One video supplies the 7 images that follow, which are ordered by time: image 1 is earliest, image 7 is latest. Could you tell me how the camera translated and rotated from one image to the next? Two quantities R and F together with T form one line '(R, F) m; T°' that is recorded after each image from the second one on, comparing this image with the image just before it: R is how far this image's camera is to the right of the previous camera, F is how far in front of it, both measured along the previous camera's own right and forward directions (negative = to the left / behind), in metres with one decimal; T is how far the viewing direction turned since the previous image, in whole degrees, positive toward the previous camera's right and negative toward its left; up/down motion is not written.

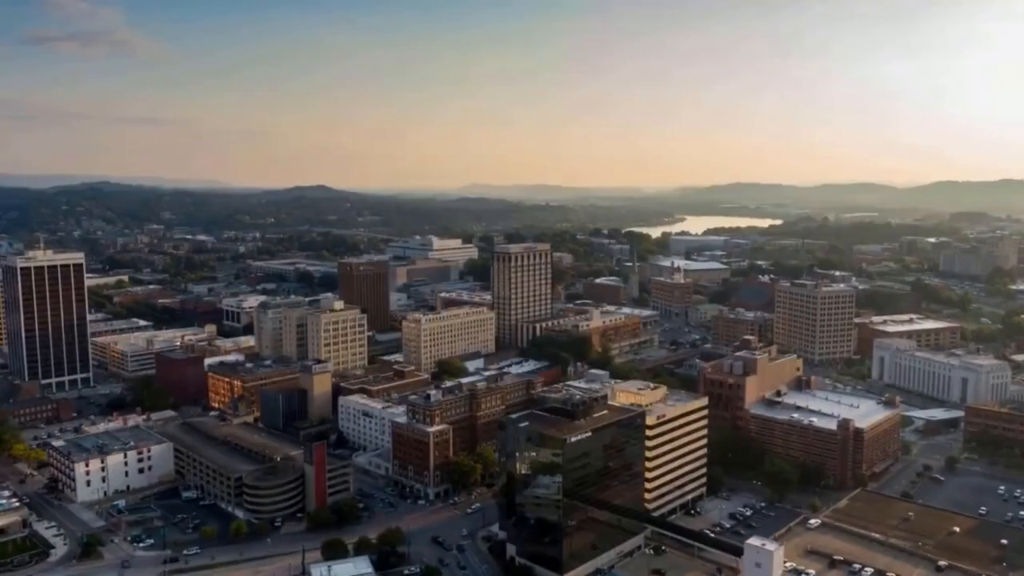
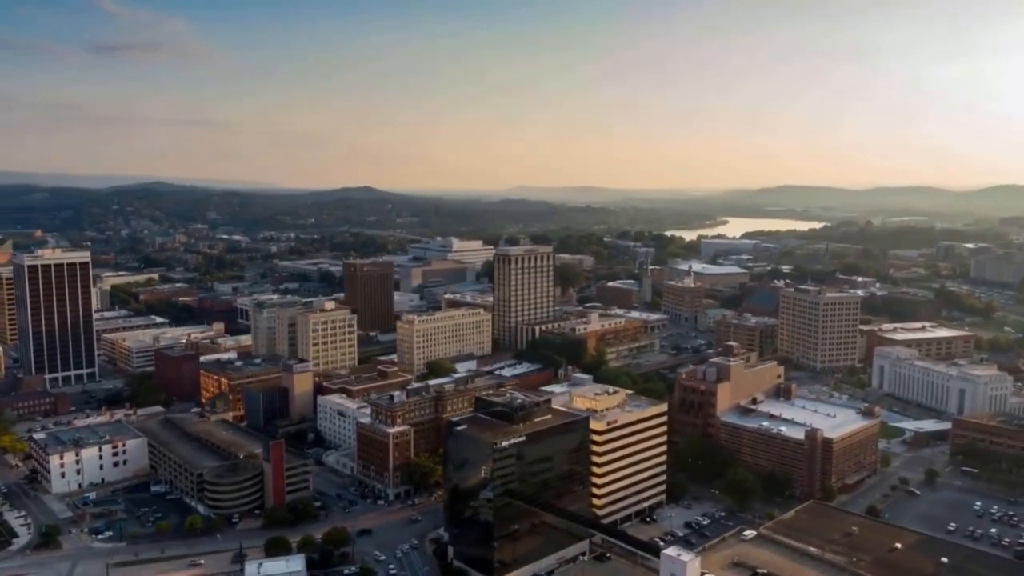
(+1.0, 0.0) m; -4°
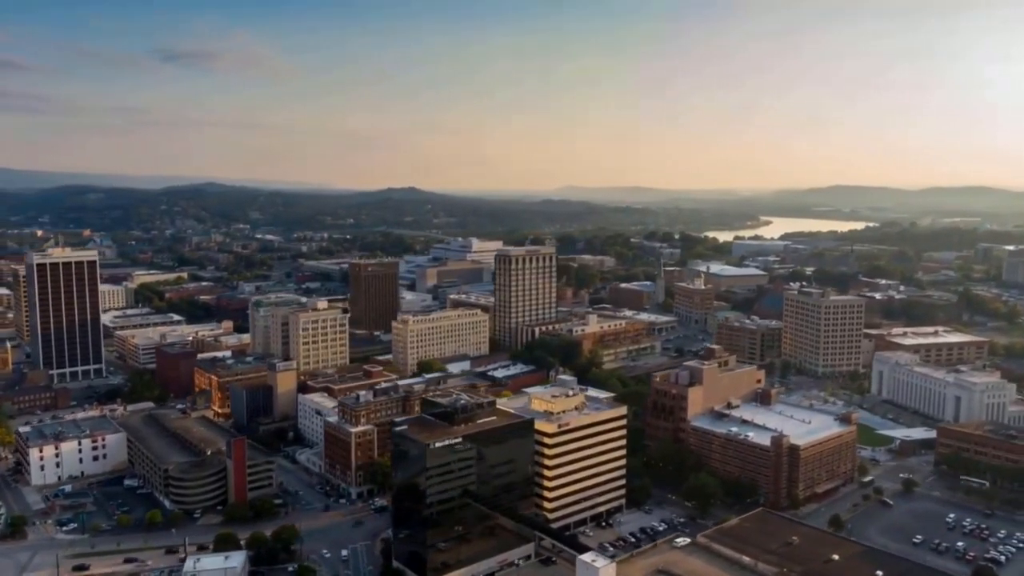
(+1.0, +0.1) m; -3°
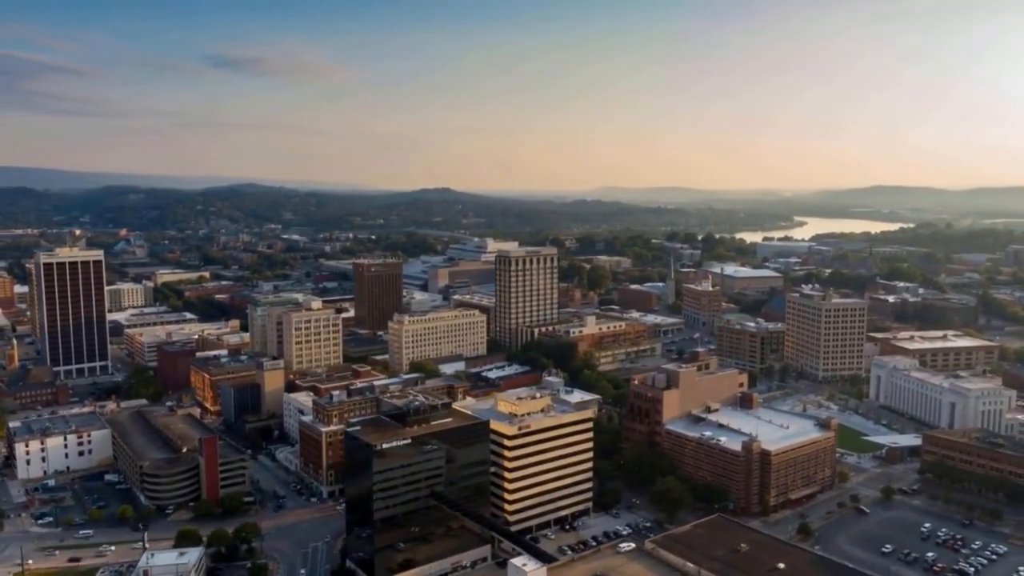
(+0.8, 0.0) m; -3°
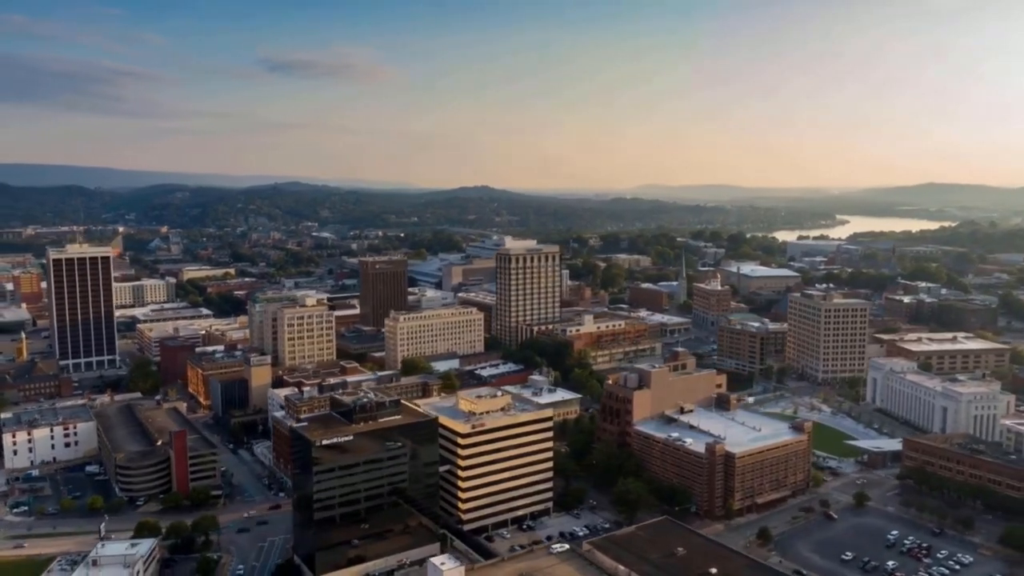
(+0.9, +0.1) m; -3°
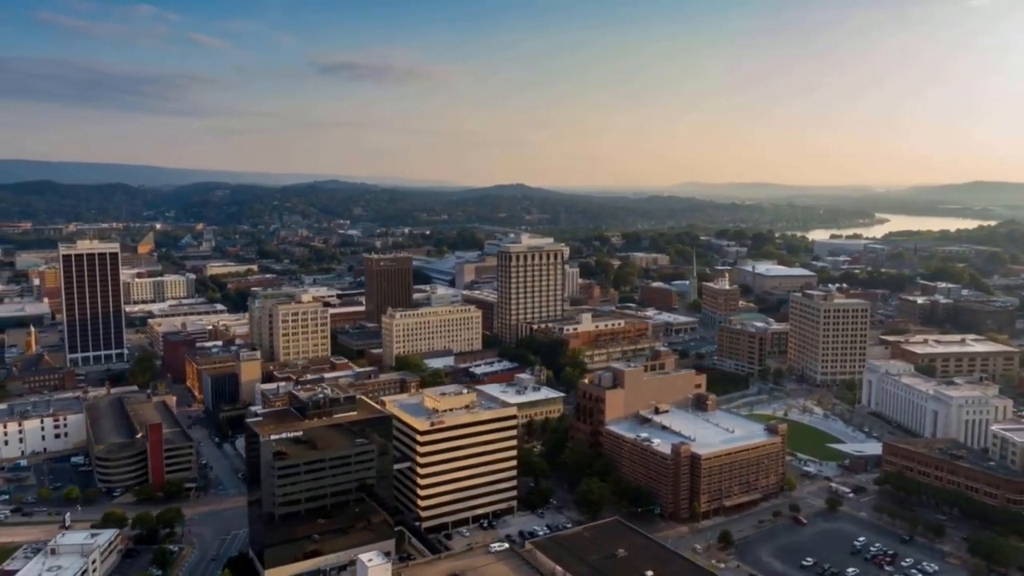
(+0.8, +0.1) m; -3°
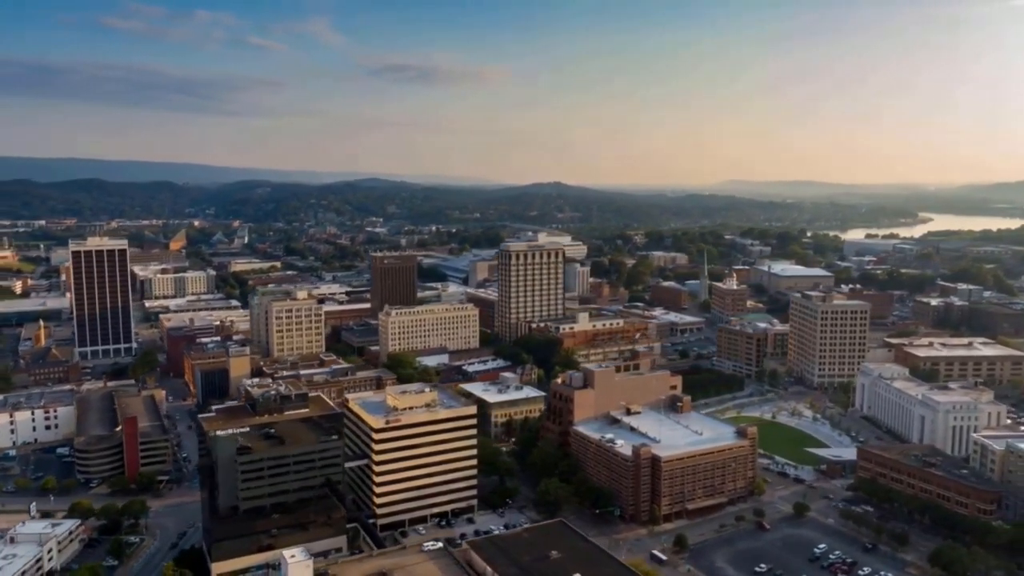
(+0.9, +0.1) m; -3°
